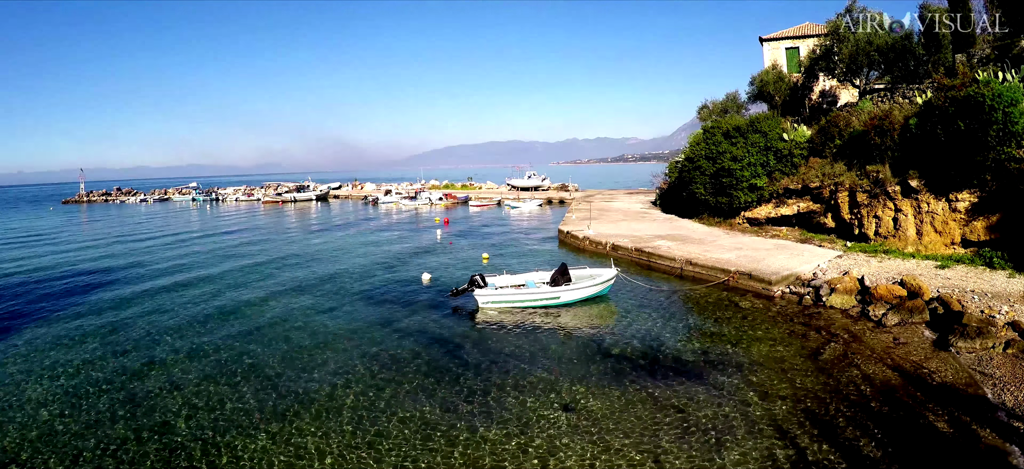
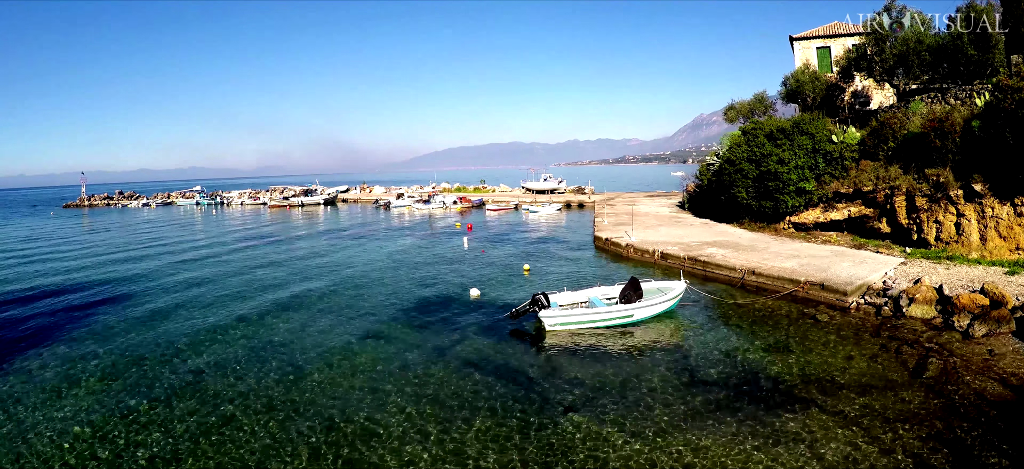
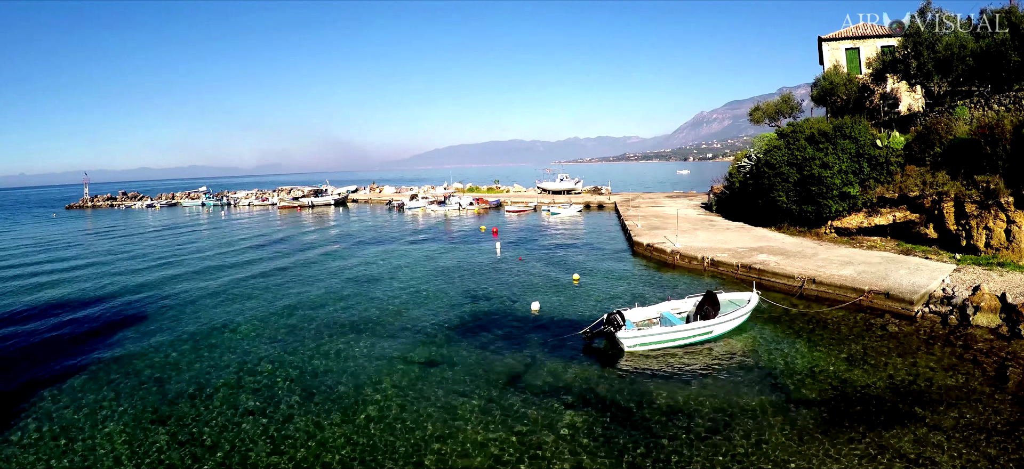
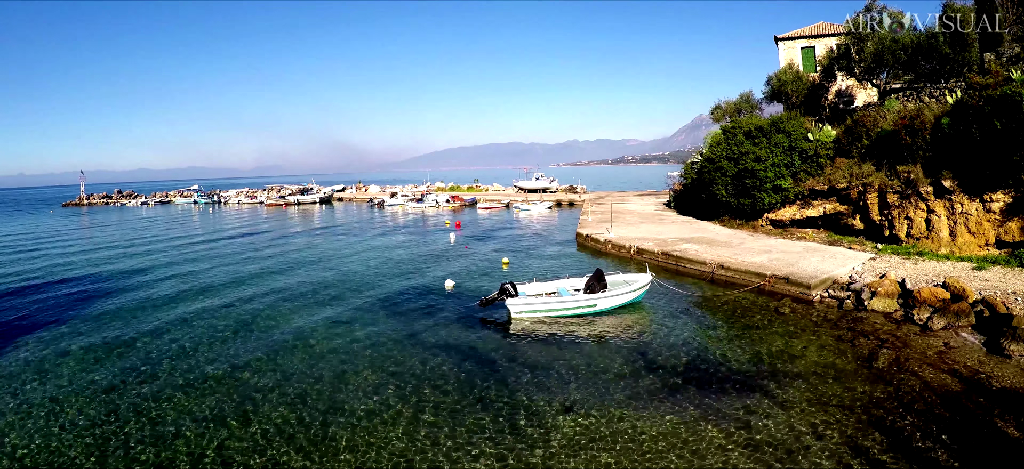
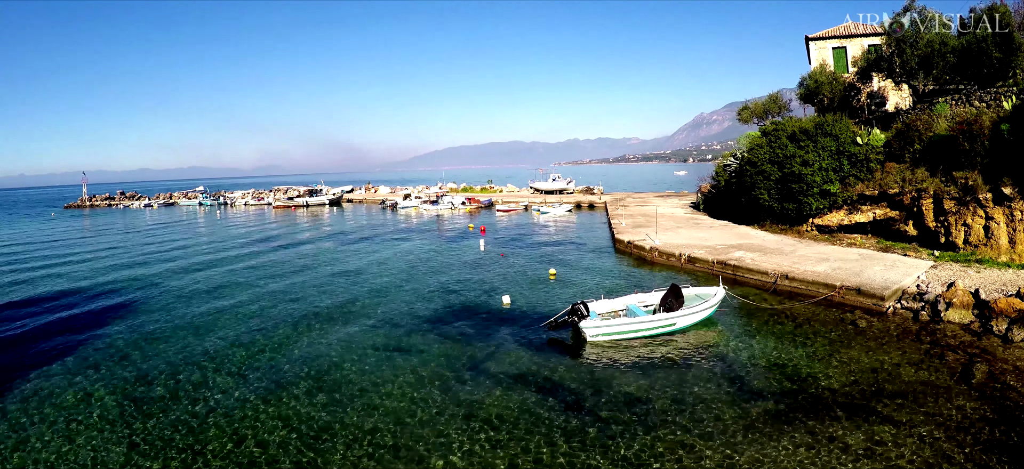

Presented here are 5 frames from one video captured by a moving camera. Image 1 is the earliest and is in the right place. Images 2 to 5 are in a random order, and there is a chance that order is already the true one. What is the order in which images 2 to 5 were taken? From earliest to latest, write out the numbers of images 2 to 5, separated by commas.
4, 2, 5, 3
